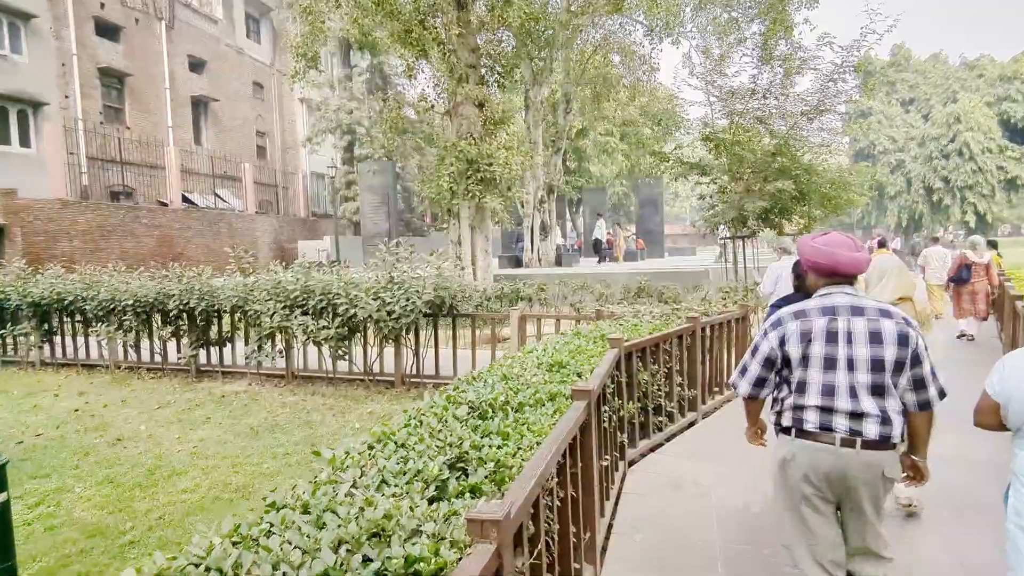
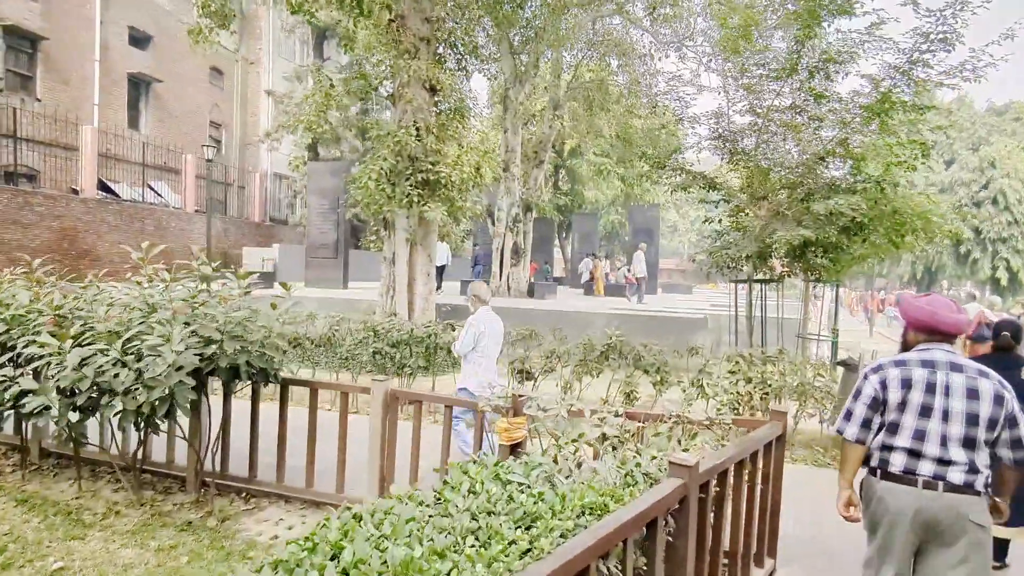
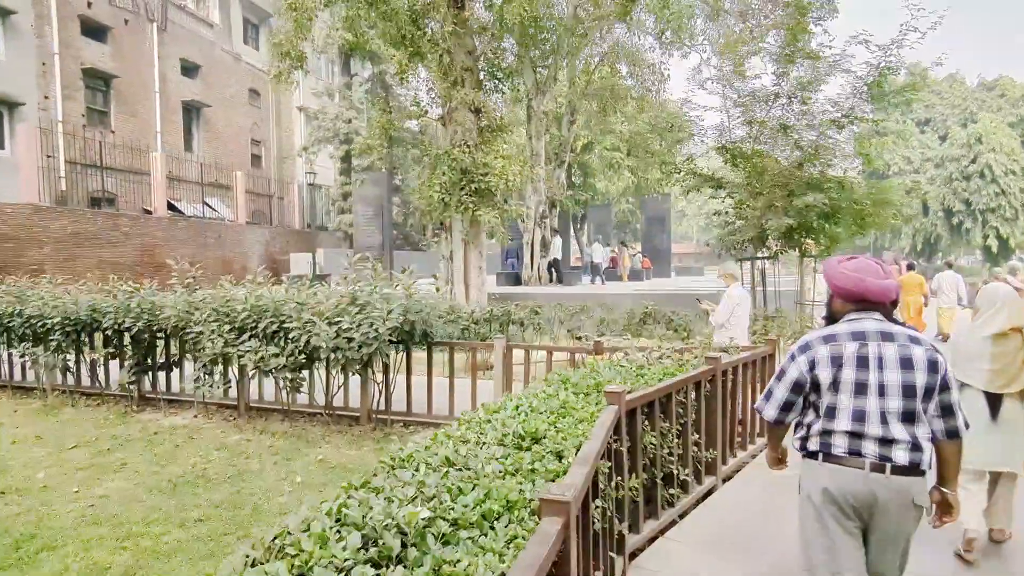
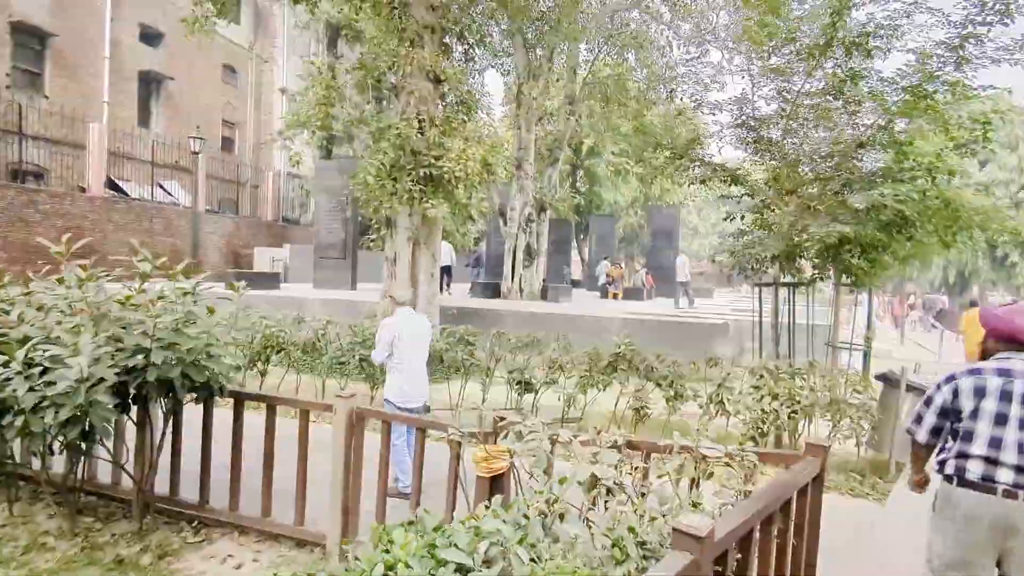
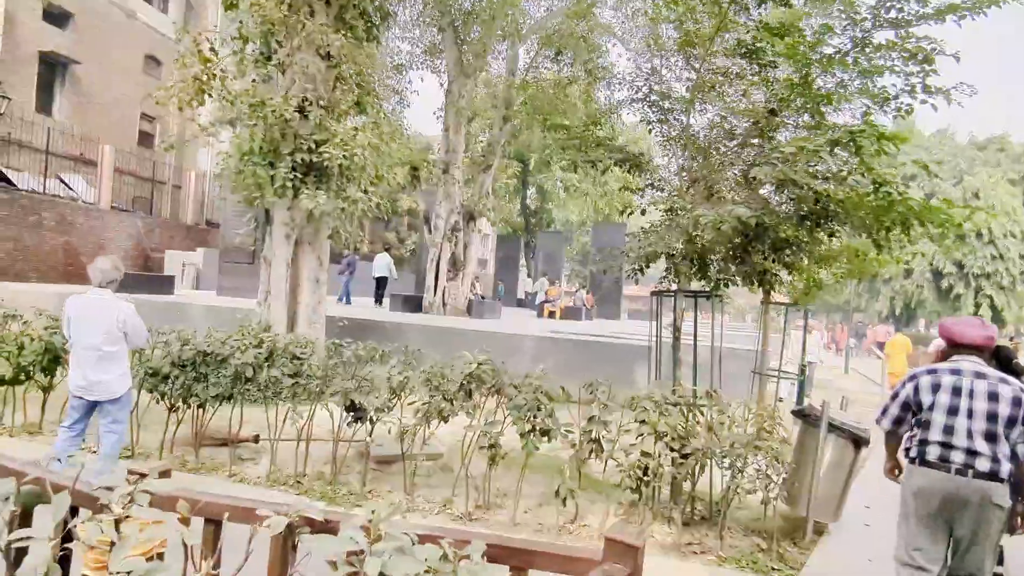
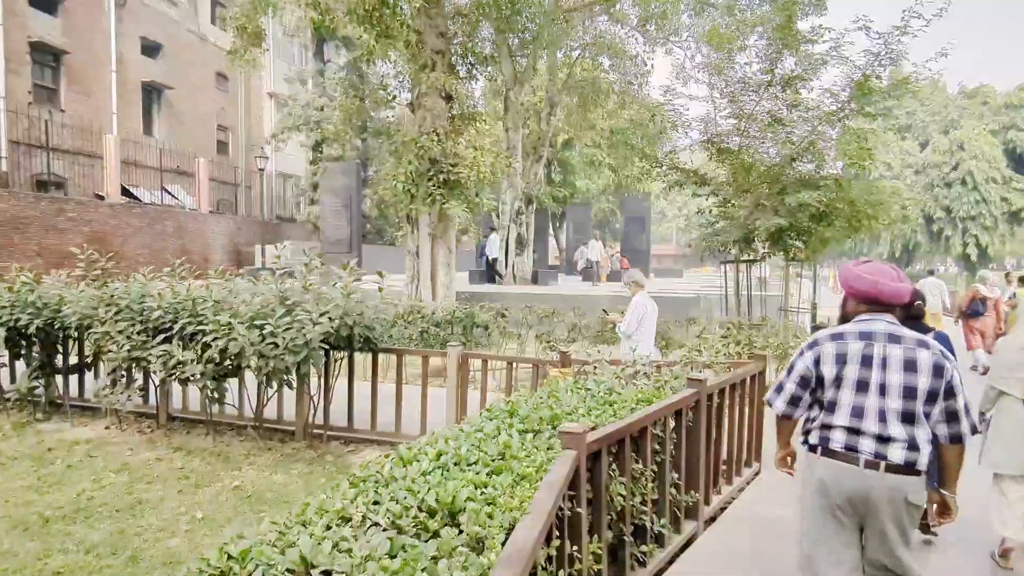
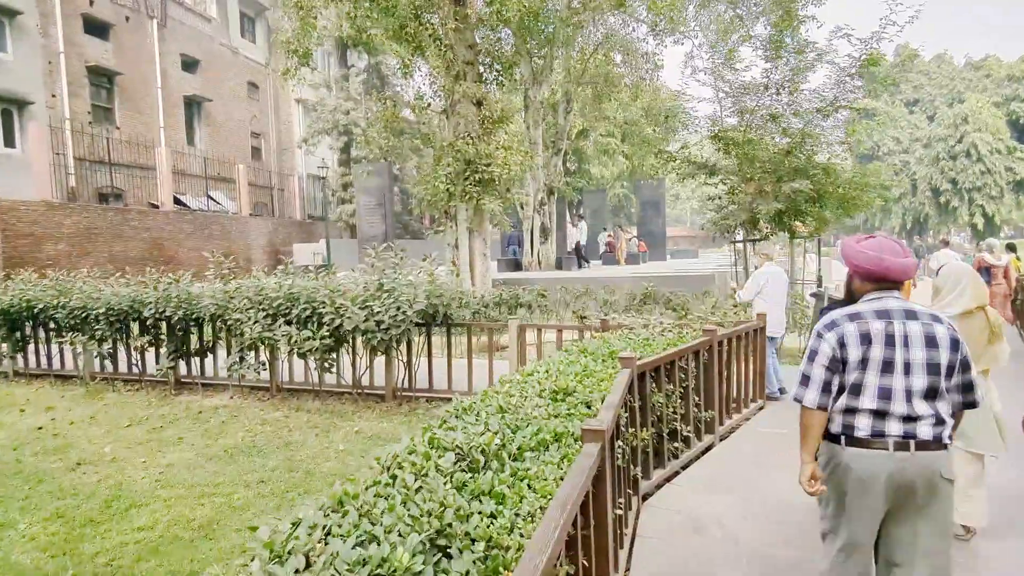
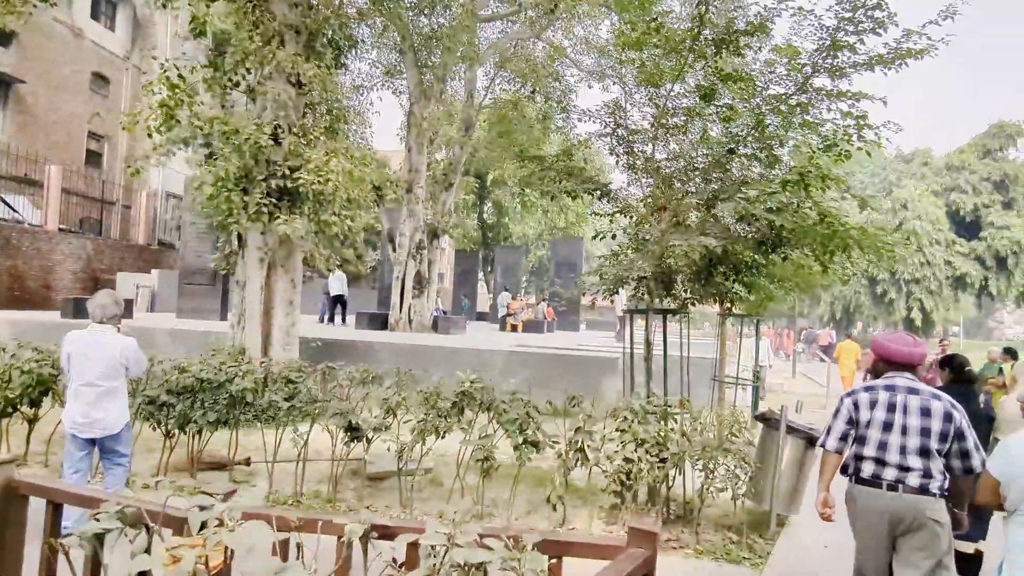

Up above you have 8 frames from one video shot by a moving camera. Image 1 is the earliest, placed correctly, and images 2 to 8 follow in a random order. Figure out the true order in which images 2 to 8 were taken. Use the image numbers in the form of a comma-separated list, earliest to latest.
7, 3, 6, 2, 4, 8, 5
